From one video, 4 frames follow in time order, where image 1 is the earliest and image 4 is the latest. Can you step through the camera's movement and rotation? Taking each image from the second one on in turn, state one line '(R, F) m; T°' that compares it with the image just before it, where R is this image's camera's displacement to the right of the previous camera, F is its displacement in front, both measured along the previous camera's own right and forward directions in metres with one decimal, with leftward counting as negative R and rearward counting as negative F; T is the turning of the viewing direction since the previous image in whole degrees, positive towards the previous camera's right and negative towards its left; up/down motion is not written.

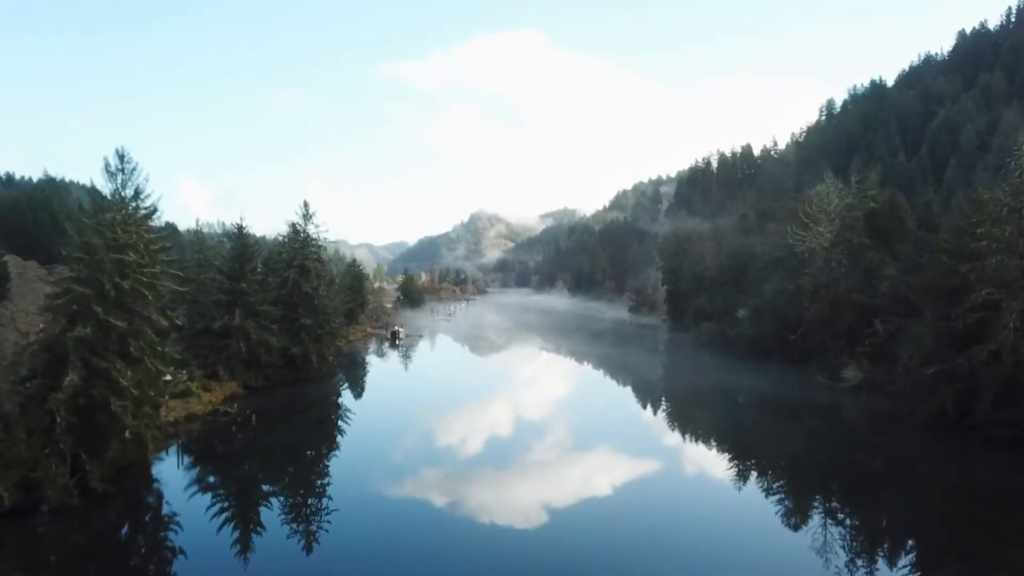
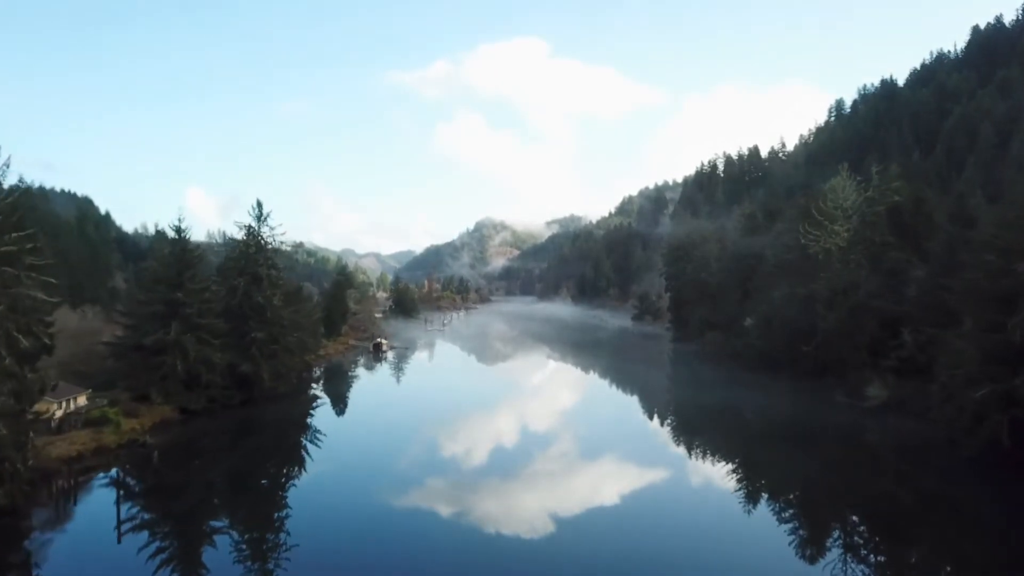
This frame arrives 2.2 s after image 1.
(+1.2, +3.3) m; -1°
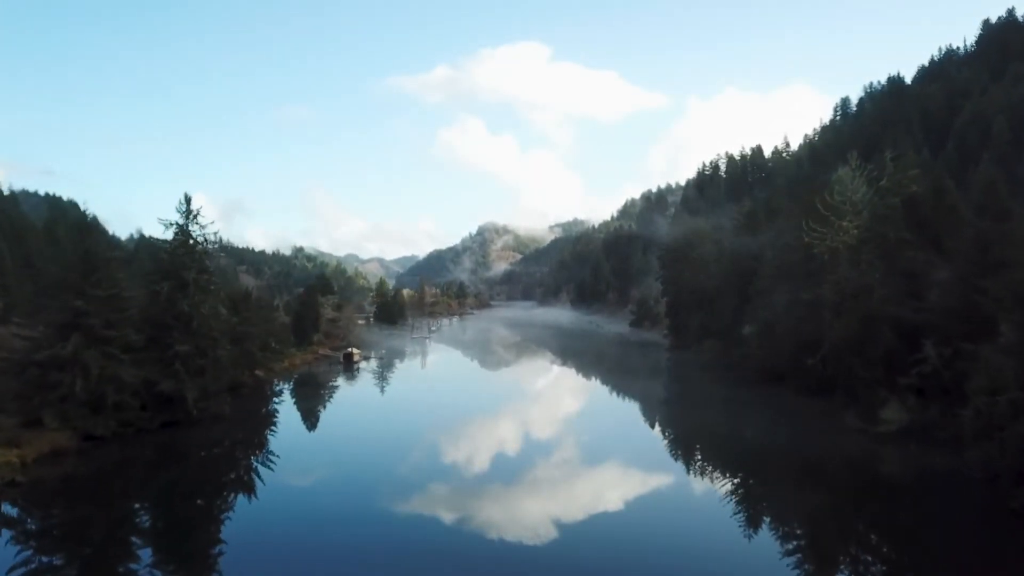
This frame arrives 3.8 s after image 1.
(+1.4, +3.4) m; 0°
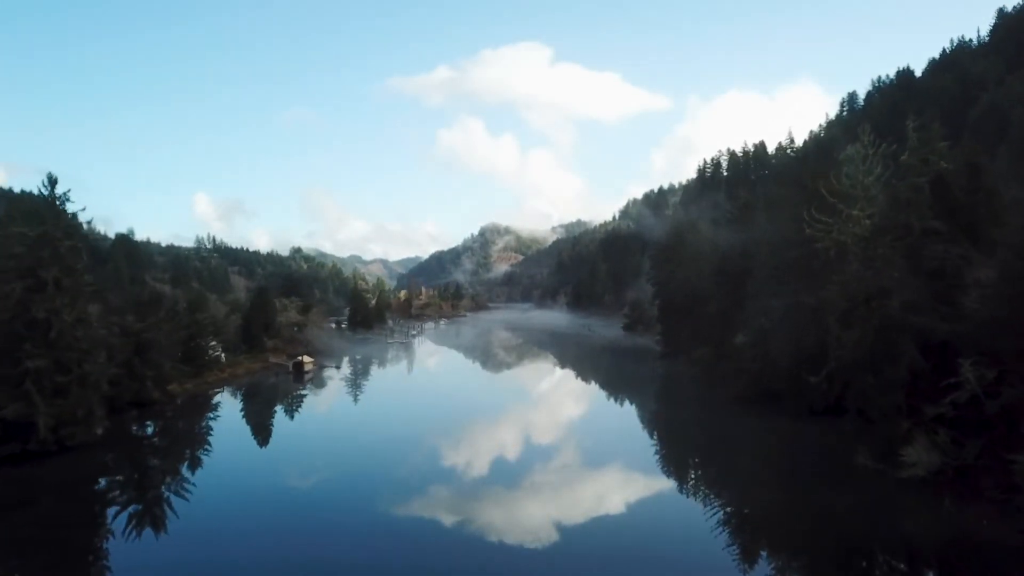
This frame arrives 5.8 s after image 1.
(+2.0, +4.5) m; 0°
